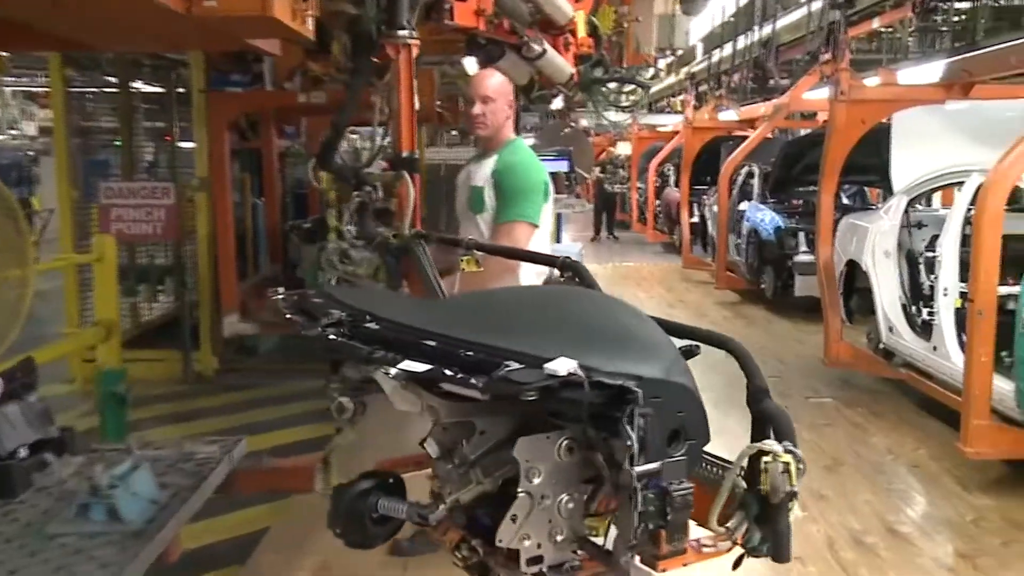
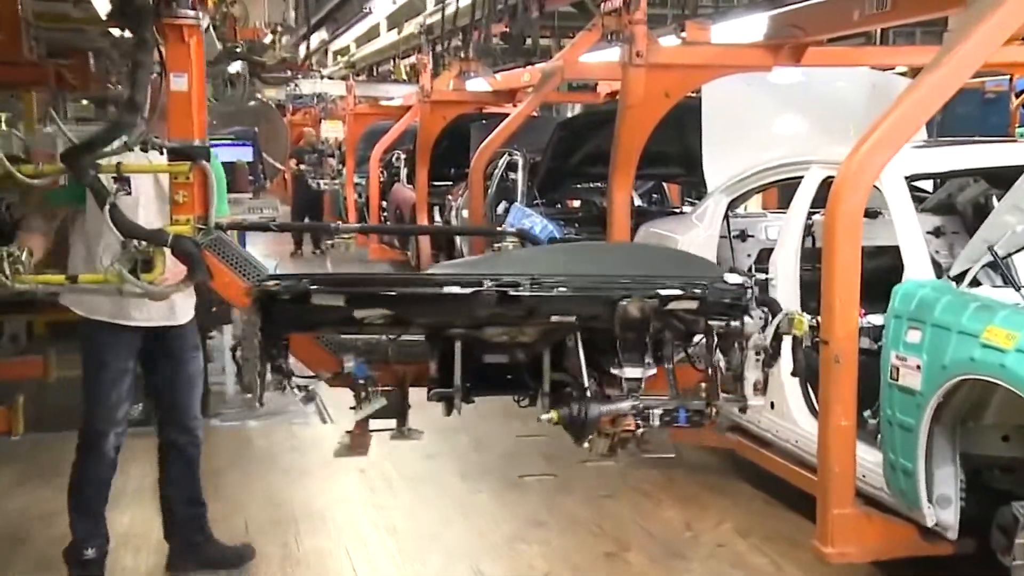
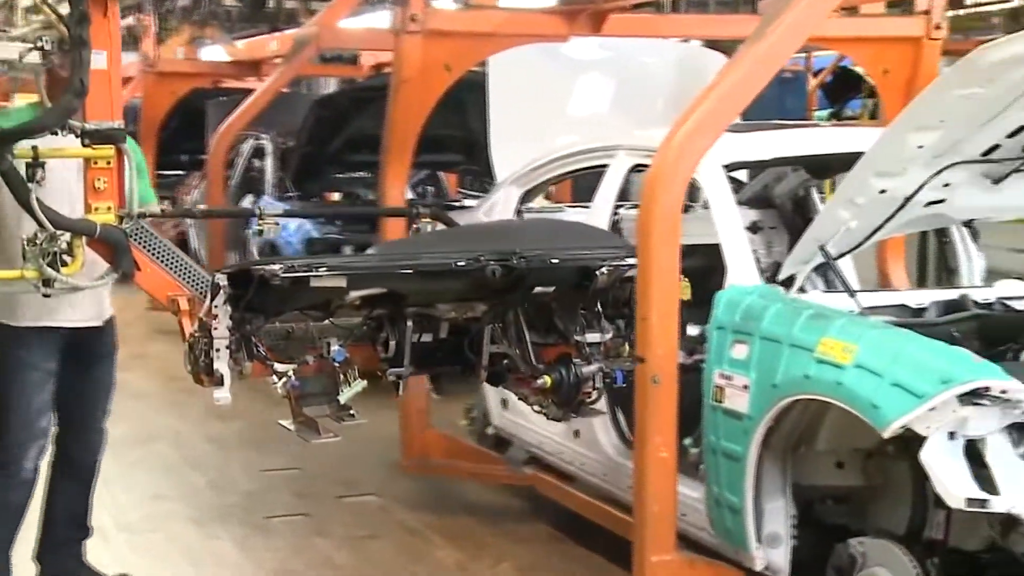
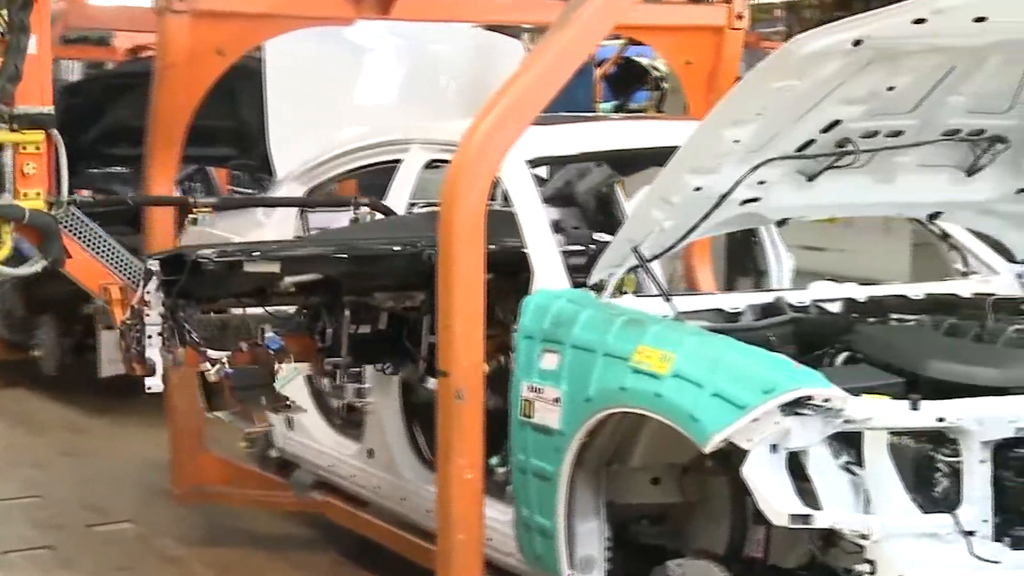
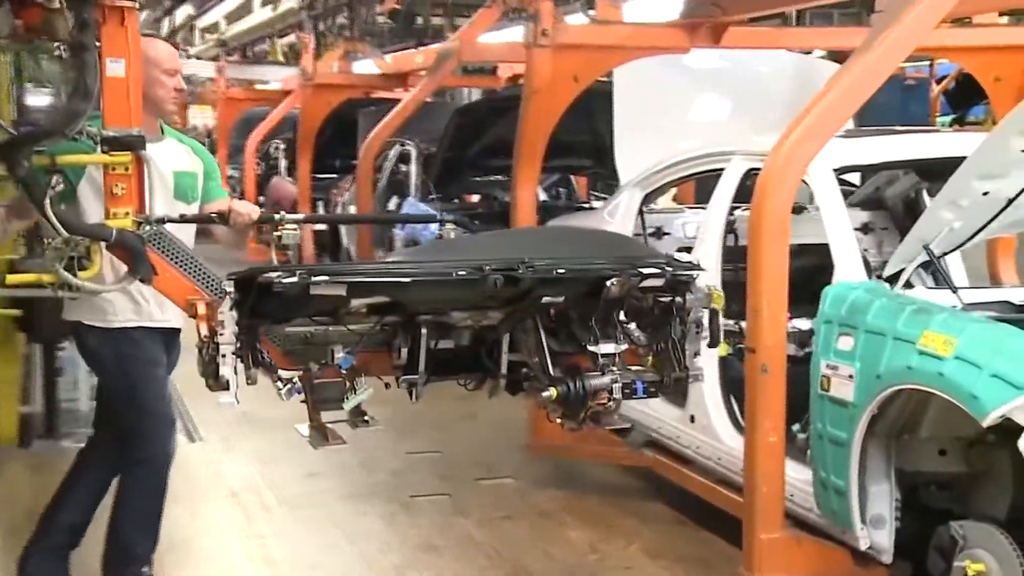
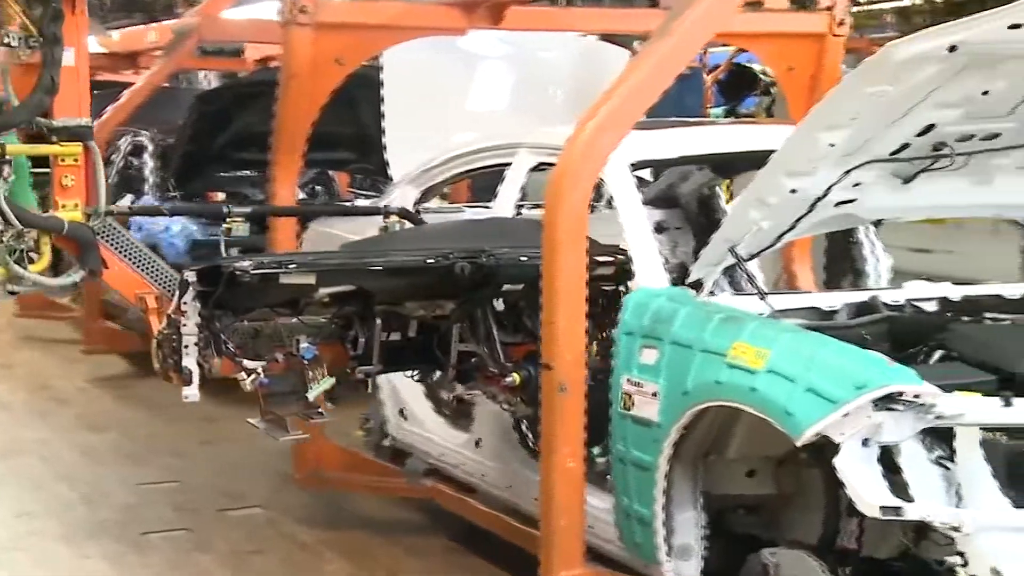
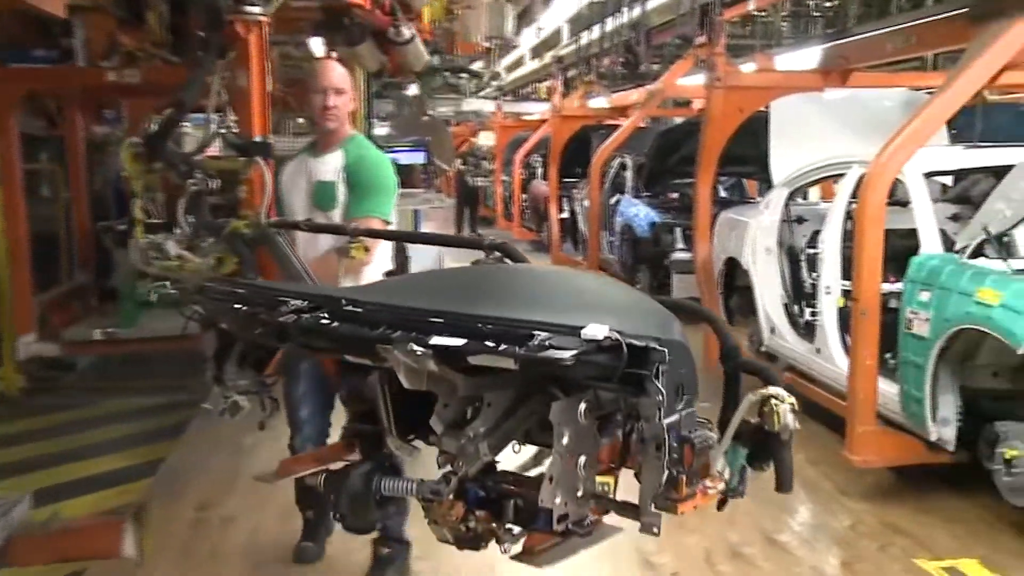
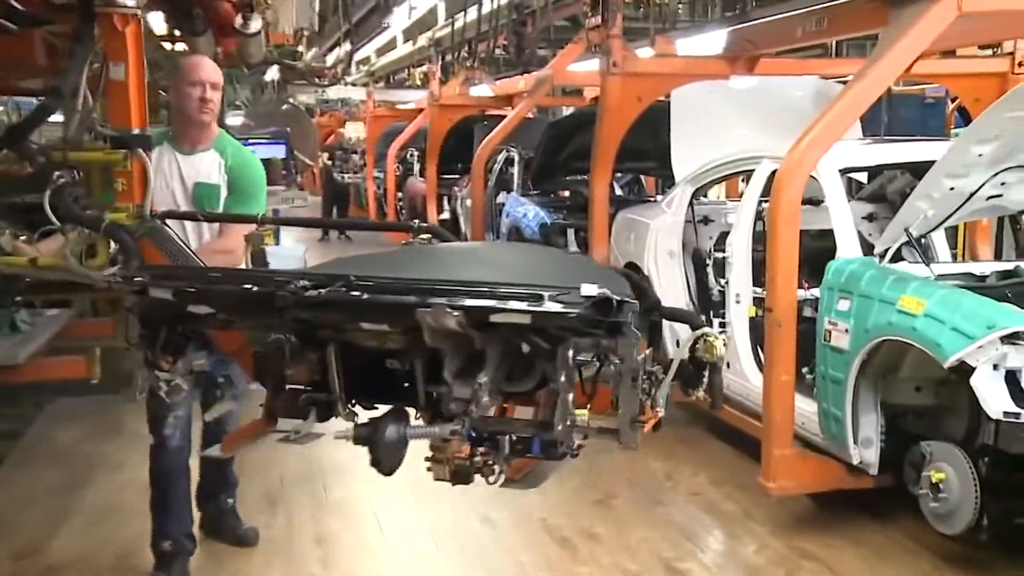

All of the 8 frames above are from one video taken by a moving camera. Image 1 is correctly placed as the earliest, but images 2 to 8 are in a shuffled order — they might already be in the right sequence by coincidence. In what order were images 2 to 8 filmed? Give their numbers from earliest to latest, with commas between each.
7, 8, 2, 5, 3, 6, 4
